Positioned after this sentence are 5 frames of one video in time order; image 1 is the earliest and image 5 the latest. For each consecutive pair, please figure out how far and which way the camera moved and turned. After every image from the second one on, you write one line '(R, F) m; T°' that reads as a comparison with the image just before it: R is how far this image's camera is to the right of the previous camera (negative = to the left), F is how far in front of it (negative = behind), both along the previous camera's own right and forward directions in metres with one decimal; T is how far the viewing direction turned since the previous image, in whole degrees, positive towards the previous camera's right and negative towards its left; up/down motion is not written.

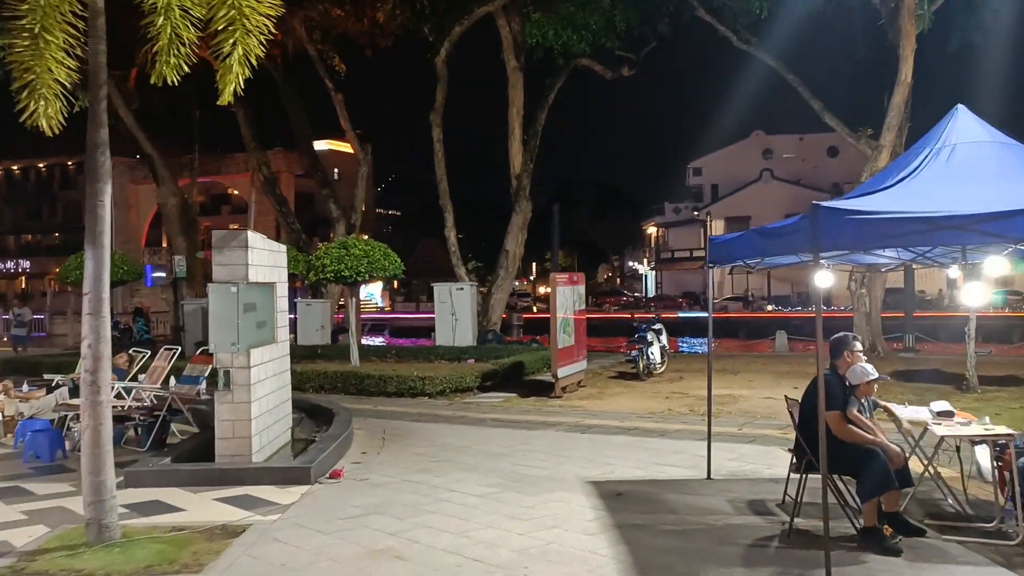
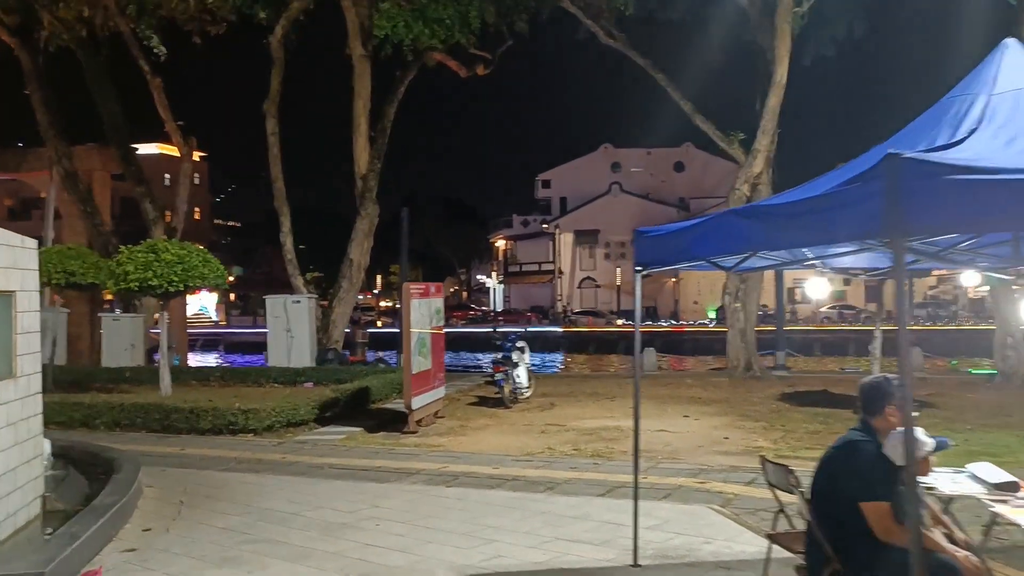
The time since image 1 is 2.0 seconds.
(0.0, +2.2) m; +10°
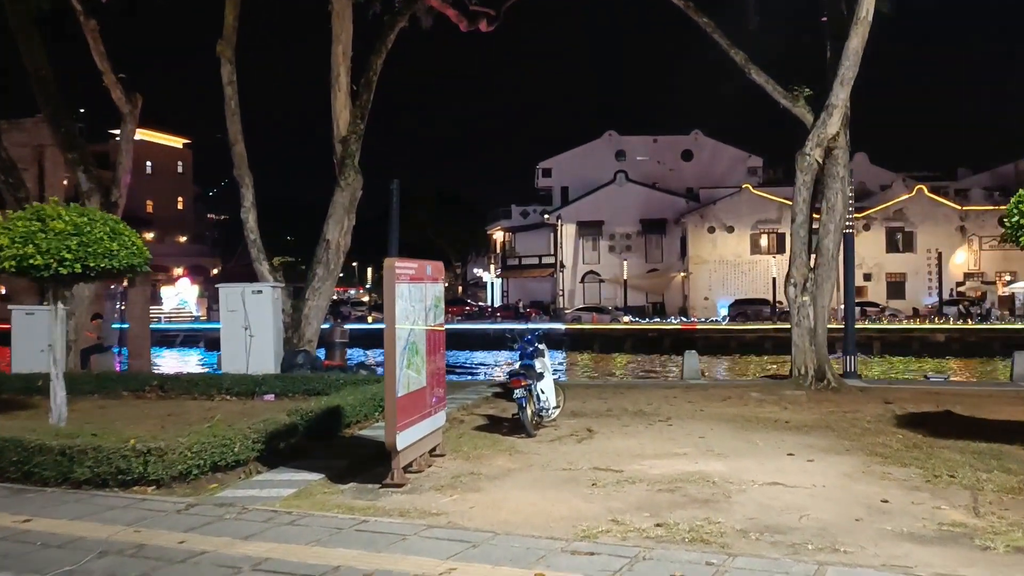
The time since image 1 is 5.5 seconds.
(-0.4, +3.7) m; 0°
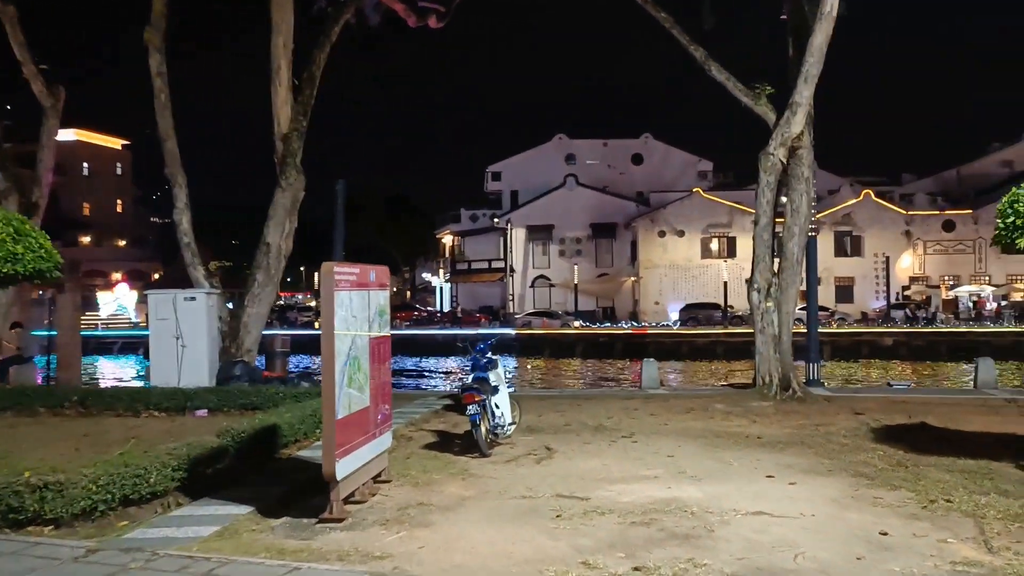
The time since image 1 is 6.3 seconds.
(0.0, +0.8) m; +3°
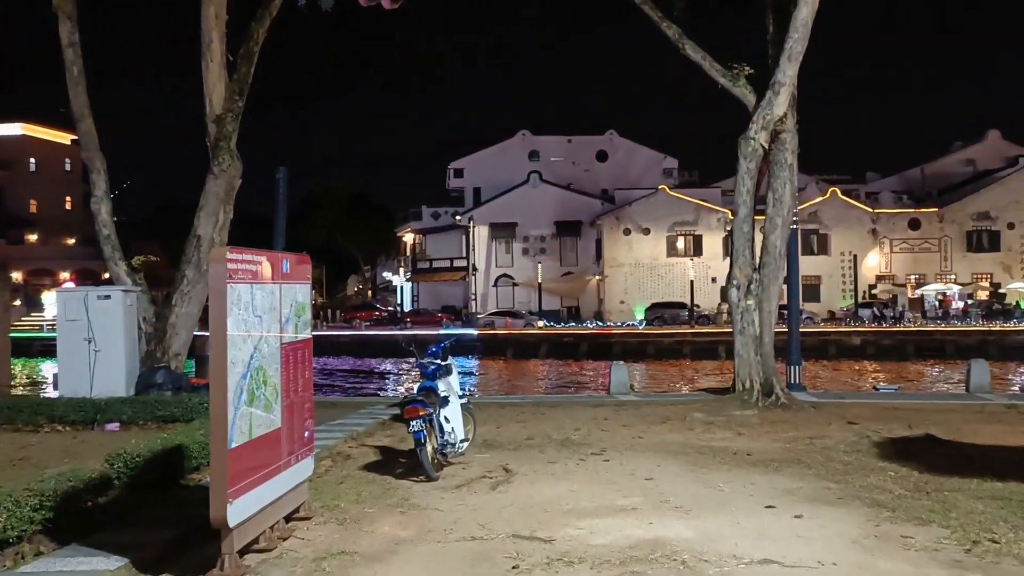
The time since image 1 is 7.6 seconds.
(+0.1, +1.4) m; +2°
